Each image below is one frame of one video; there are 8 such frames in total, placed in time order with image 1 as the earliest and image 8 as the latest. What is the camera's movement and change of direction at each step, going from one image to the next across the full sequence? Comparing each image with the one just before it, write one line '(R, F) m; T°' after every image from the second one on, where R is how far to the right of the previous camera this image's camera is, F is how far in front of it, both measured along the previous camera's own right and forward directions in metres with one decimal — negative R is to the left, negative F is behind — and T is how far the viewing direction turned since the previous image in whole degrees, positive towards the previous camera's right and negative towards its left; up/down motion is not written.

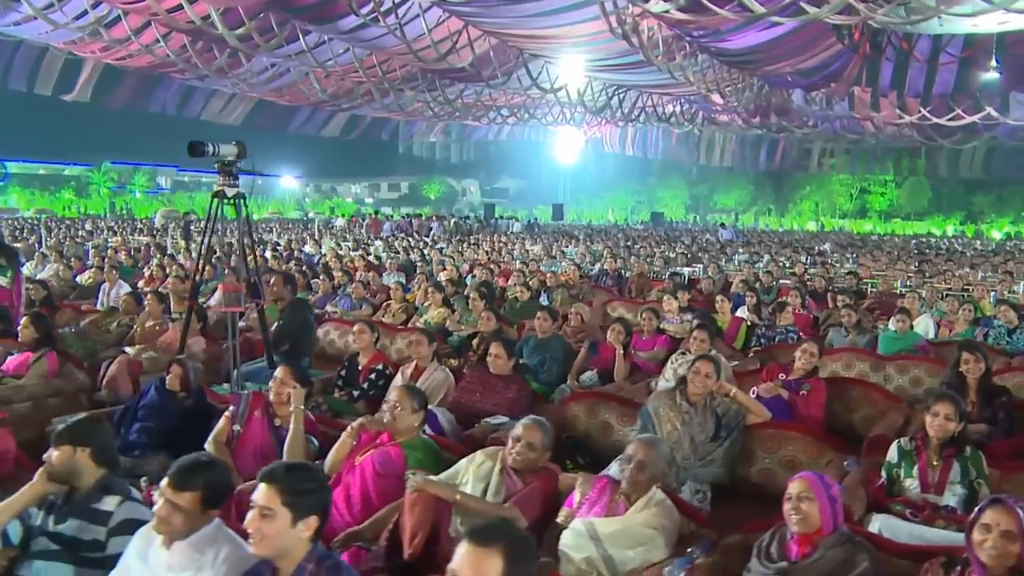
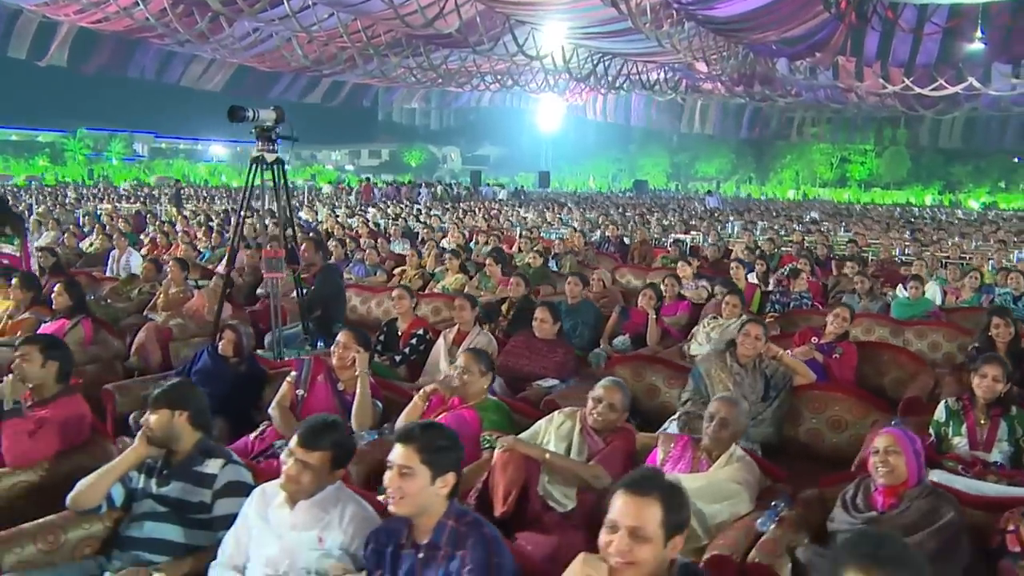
(-0.4, 0.0) m; +2°
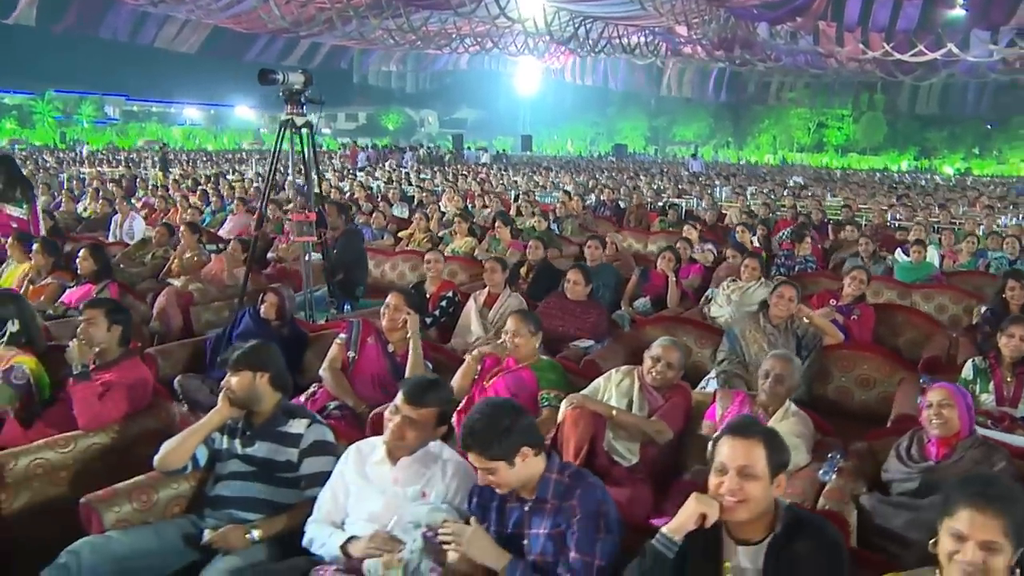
(-0.3, -0.1) m; +2°
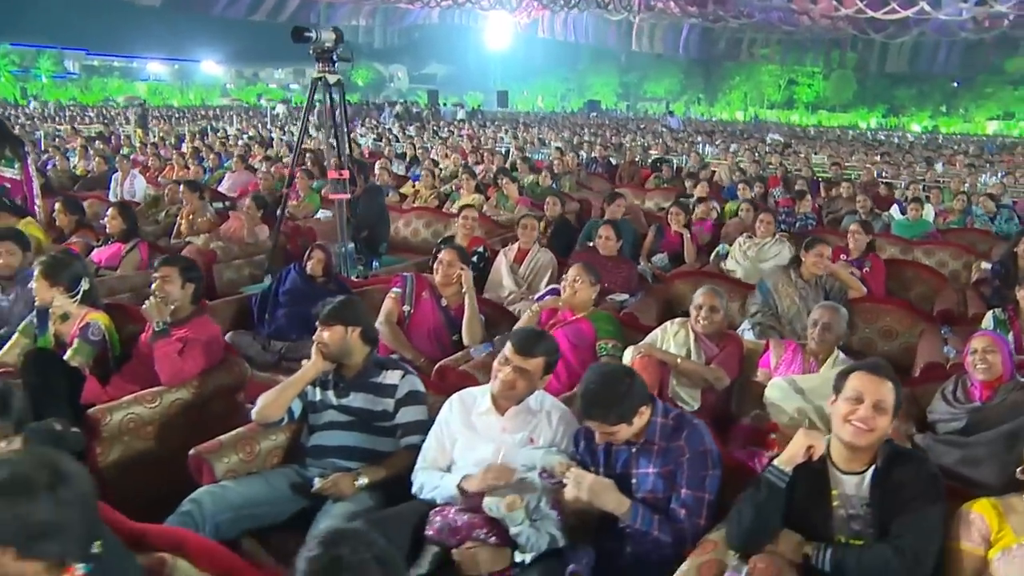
(-0.4, -0.1) m; +2°
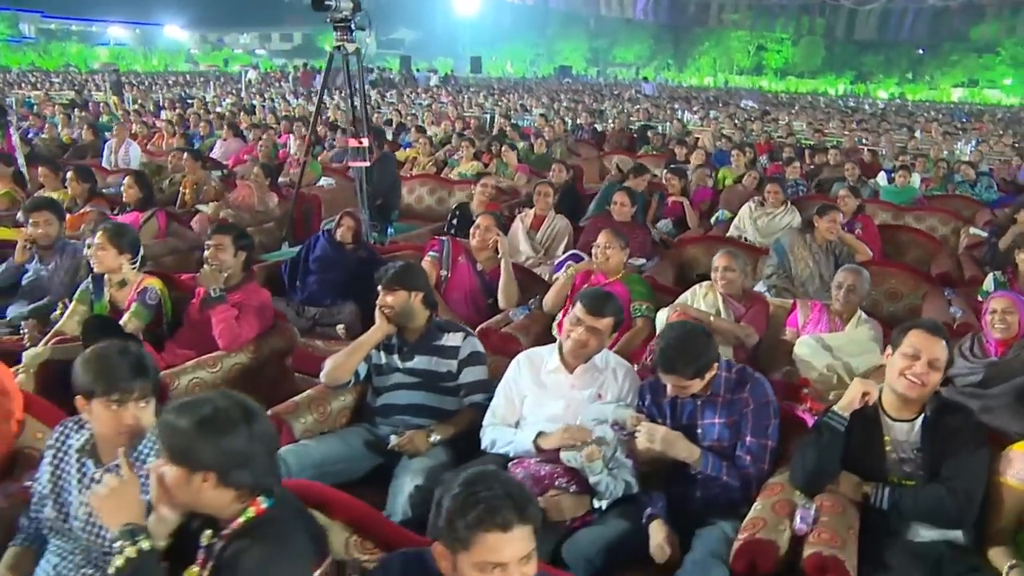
(-0.3, -0.1) m; +2°
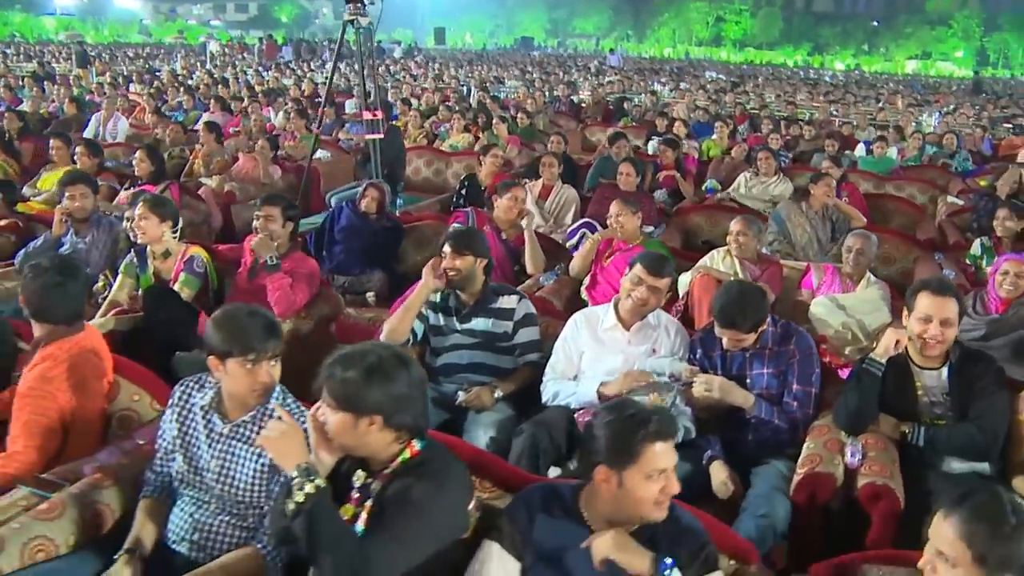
(-0.3, -0.2) m; +3°
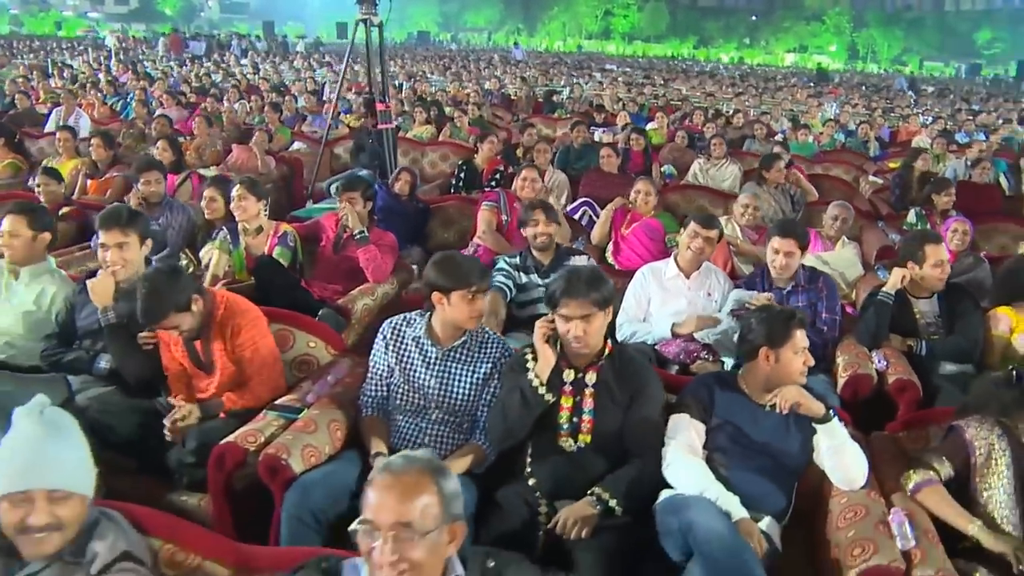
(-0.8, -0.5) m; +8°
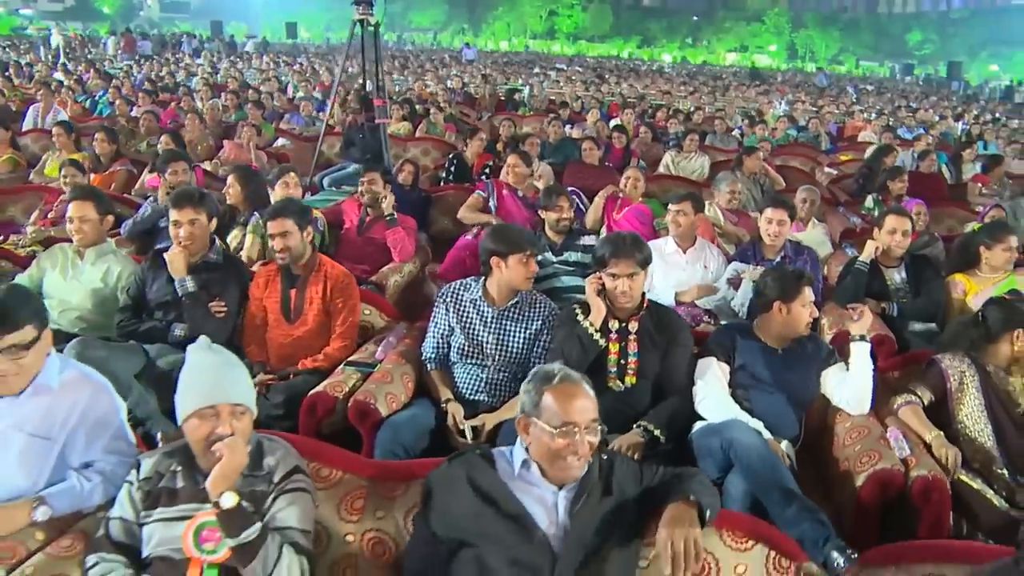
(-0.3, -0.3) m; +4°
